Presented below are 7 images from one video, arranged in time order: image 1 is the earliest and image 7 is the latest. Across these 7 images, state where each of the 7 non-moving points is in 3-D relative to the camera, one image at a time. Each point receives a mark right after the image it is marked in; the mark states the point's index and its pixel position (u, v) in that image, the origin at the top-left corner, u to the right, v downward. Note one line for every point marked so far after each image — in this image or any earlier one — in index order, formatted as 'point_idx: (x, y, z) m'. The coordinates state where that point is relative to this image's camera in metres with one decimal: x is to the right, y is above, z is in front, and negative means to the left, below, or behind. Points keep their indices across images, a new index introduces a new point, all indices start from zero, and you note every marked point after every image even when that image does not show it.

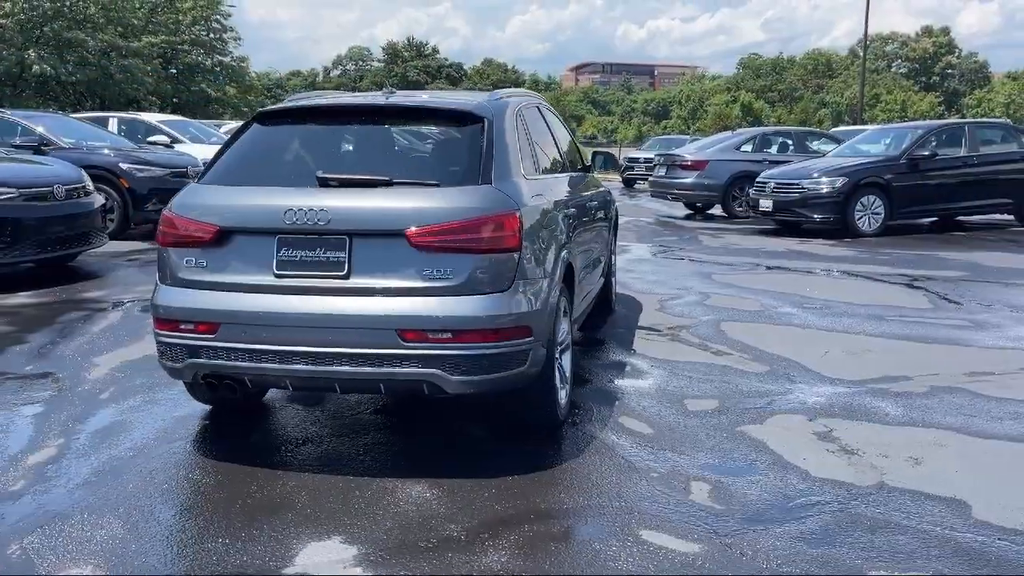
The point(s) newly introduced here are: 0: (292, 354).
0: (-1.1, -0.4, +4.6) m
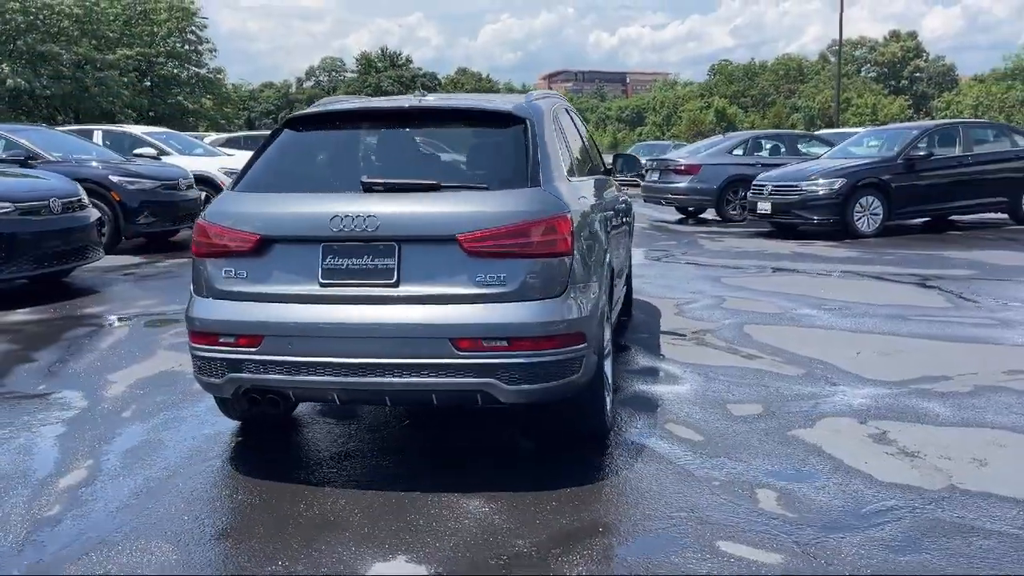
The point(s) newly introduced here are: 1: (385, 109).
0: (-0.8, -0.4, +4.4) m
1: (-0.7, +1.0, +5.1) m
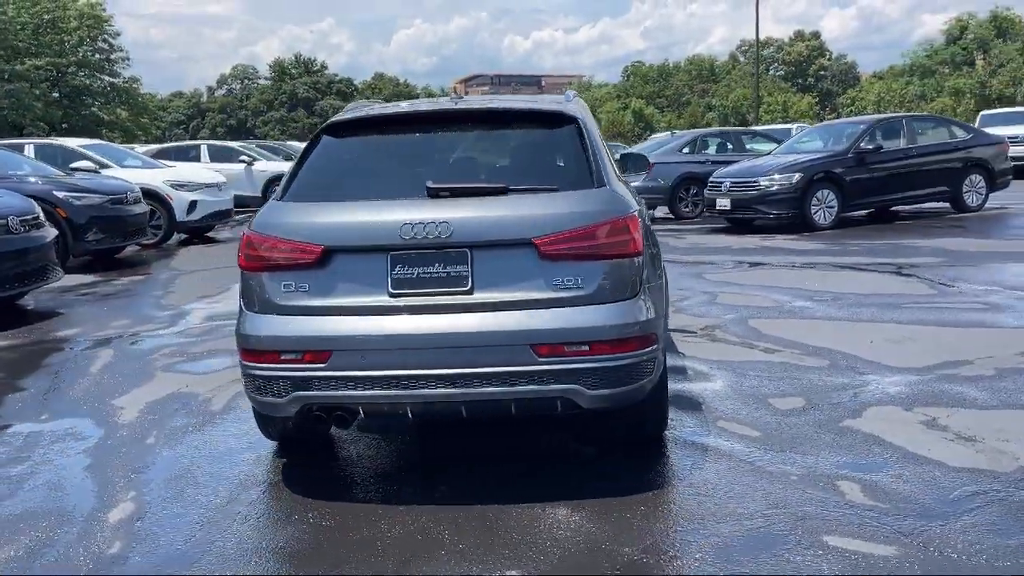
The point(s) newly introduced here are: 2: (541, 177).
0: (-0.4, -0.4, +4.2) m
1: (-0.4, +1.0, +4.9) m
2: (+0.2, +0.6, +4.6) m
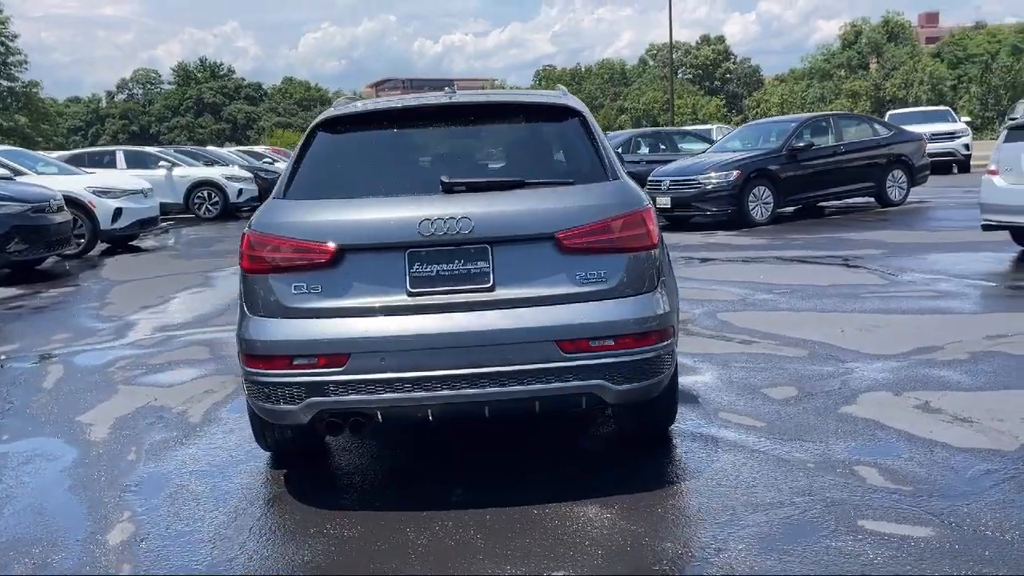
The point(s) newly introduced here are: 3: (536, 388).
0: (-0.3, -0.4, +4.1) m
1: (-0.4, +1.0, +4.8) m
2: (+0.3, +0.6, +4.5) m
3: (+0.1, -0.5, +4.1) m
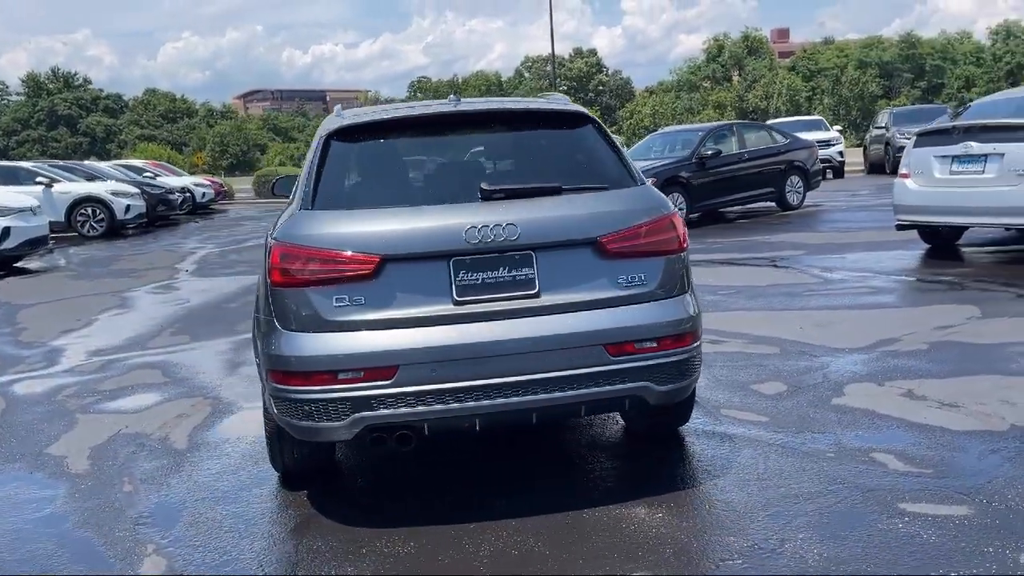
0: (-0.1, -0.5, +4.1) m
1: (-0.3, +1.0, +4.8) m
2: (+0.4, +0.6, +4.6) m
3: (+0.3, -0.5, +4.2) m
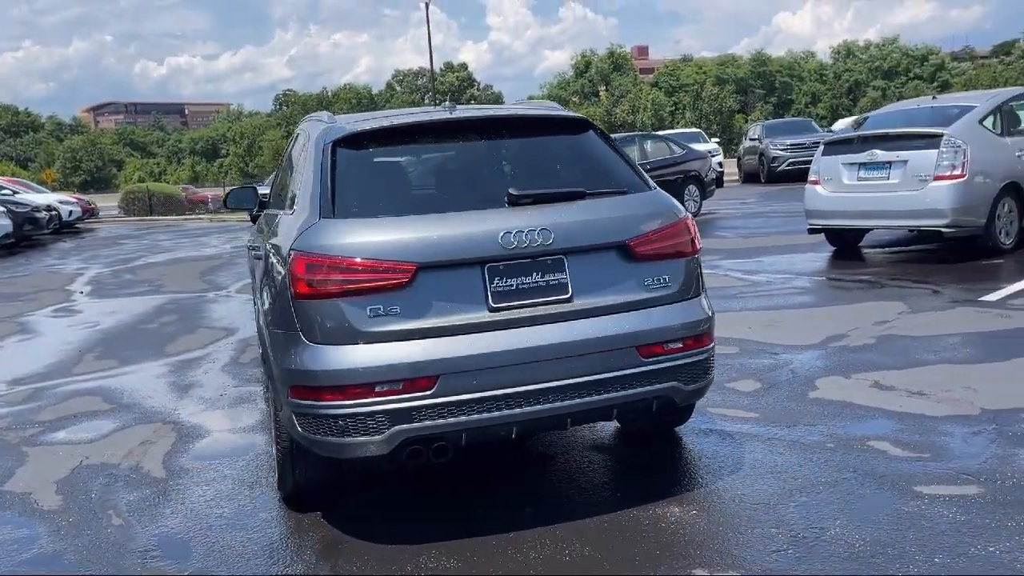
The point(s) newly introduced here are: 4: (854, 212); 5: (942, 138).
0: (+0.1, -0.5, +4.0) m
1: (-0.3, +0.9, +4.7) m
2: (+0.5, +0.6, +4.6) m
3: (+0.5, -0.5, +4.2) m
4: (+4.4, +1.0, +11.0) m
5: (+5.1, +1.8, +10.3) m
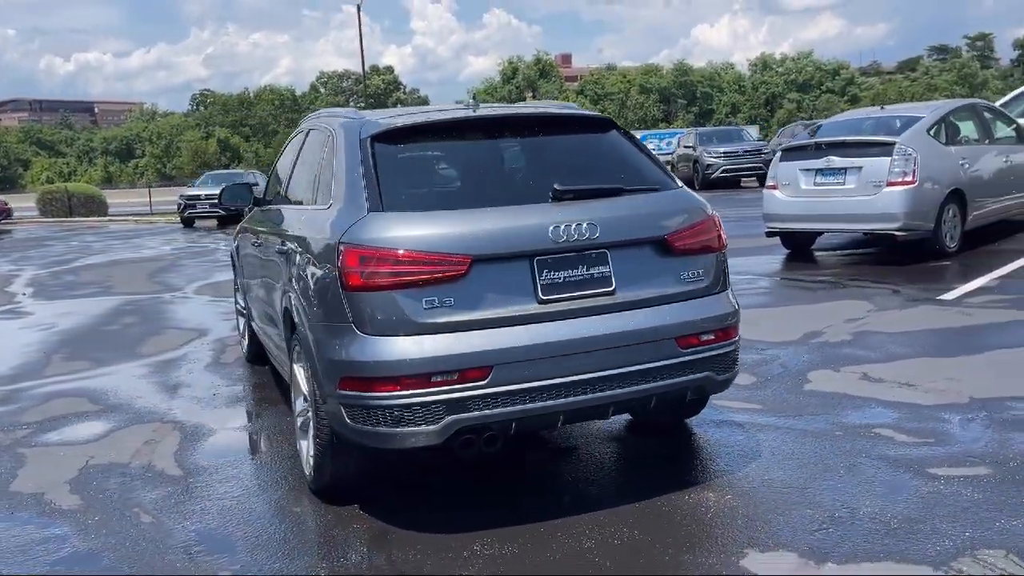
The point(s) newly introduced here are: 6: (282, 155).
0: (+0.3, -0.5, +4.1) m
1: (-0.1, +0.9, +4.8) m
2: (+0.6, +0.6, +4.8) m
3: (+0.7, -0.5, +4.3) m
4: (+4.0, +1.0, +11.5) m
5: (+4.8, +1.8, +10.8) m
6: (-1.7, +1.0, +6.7) m
